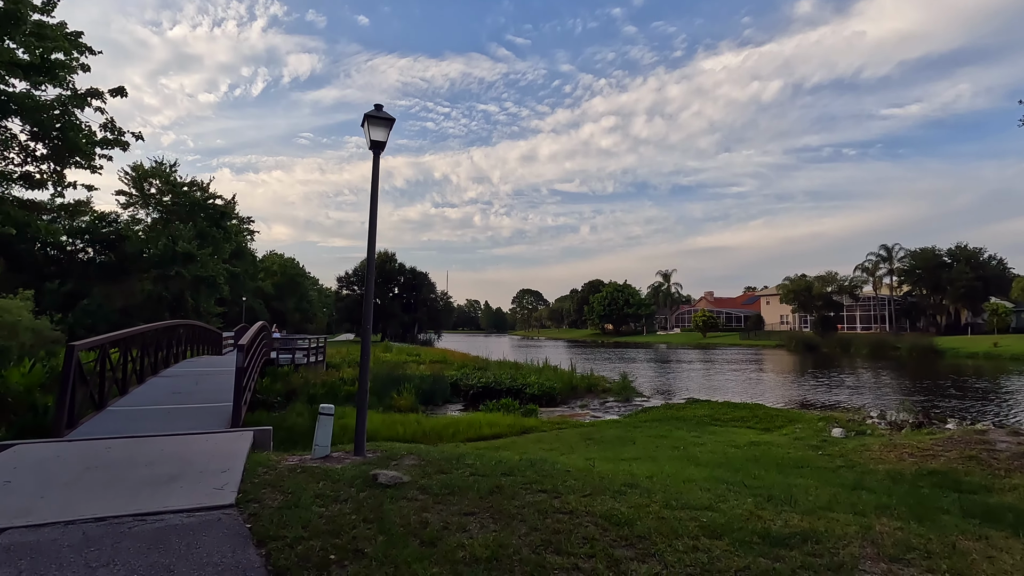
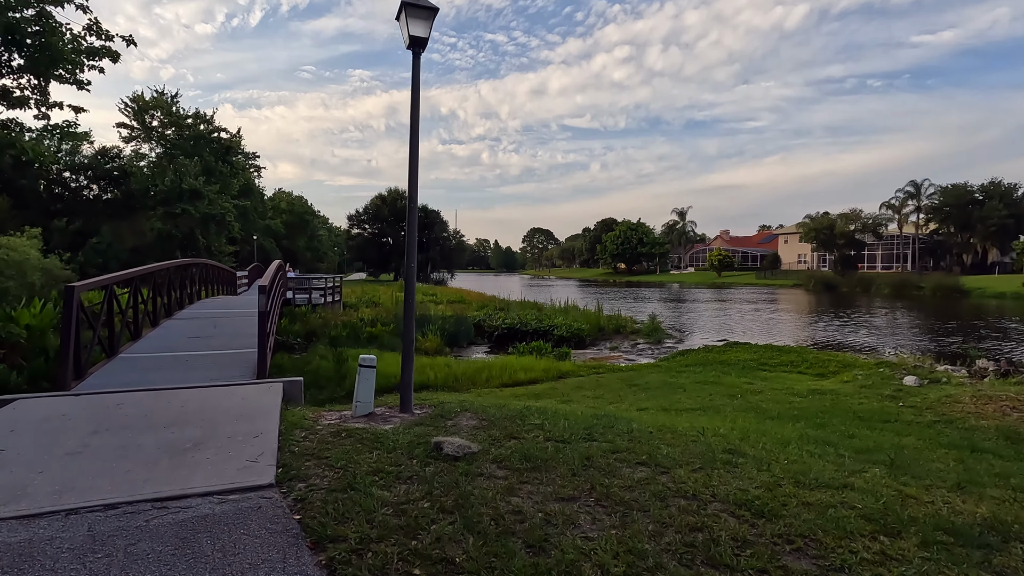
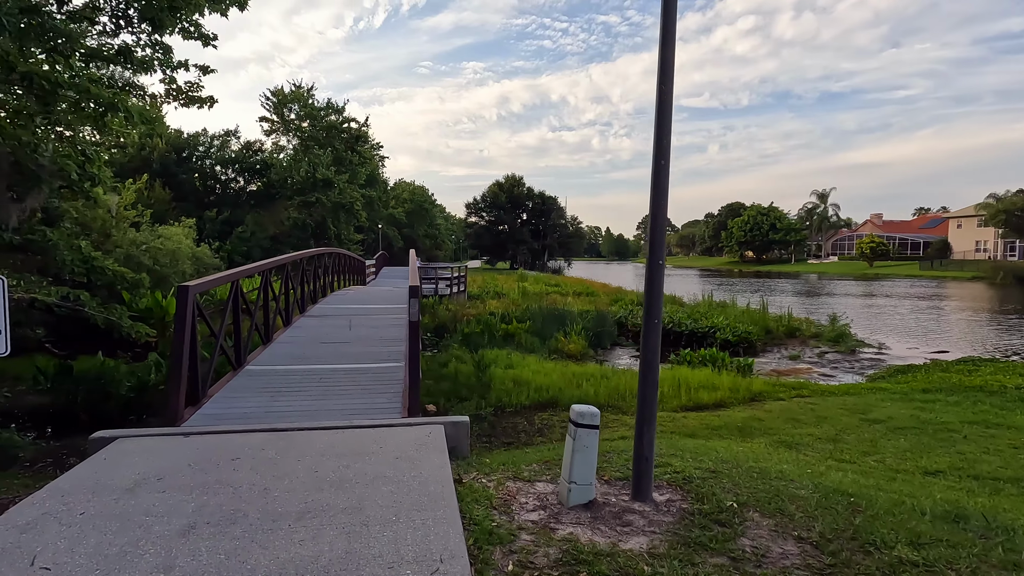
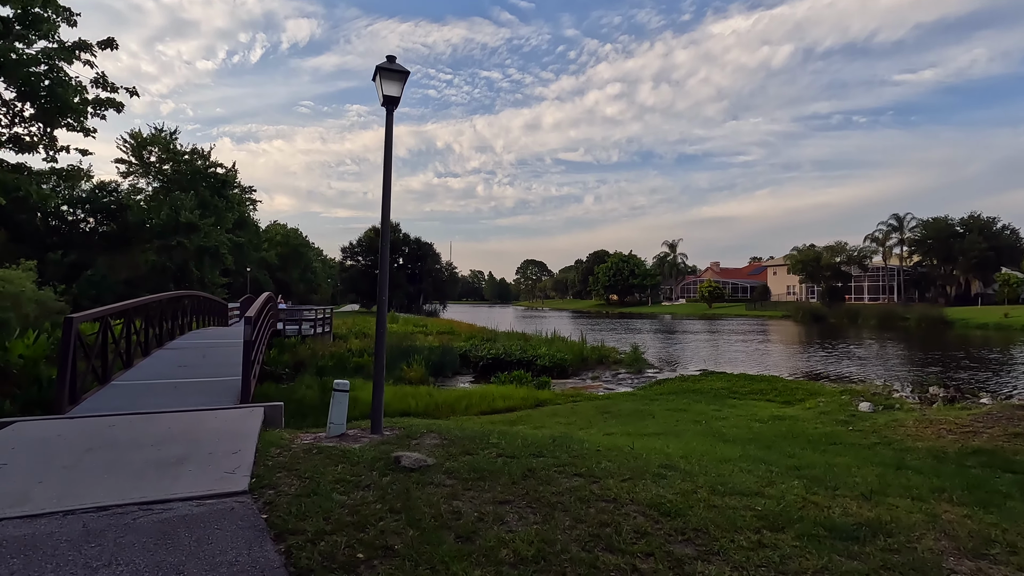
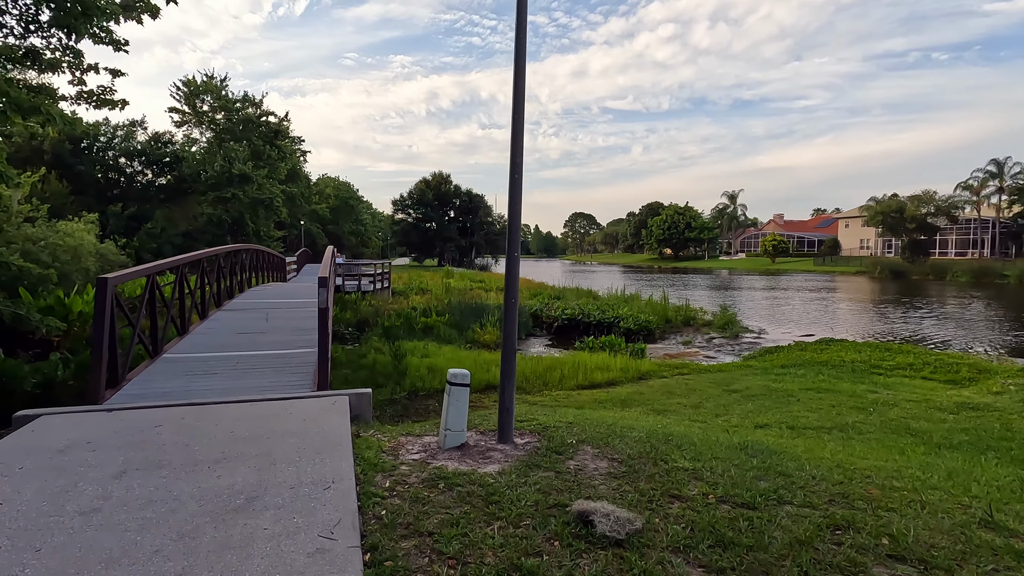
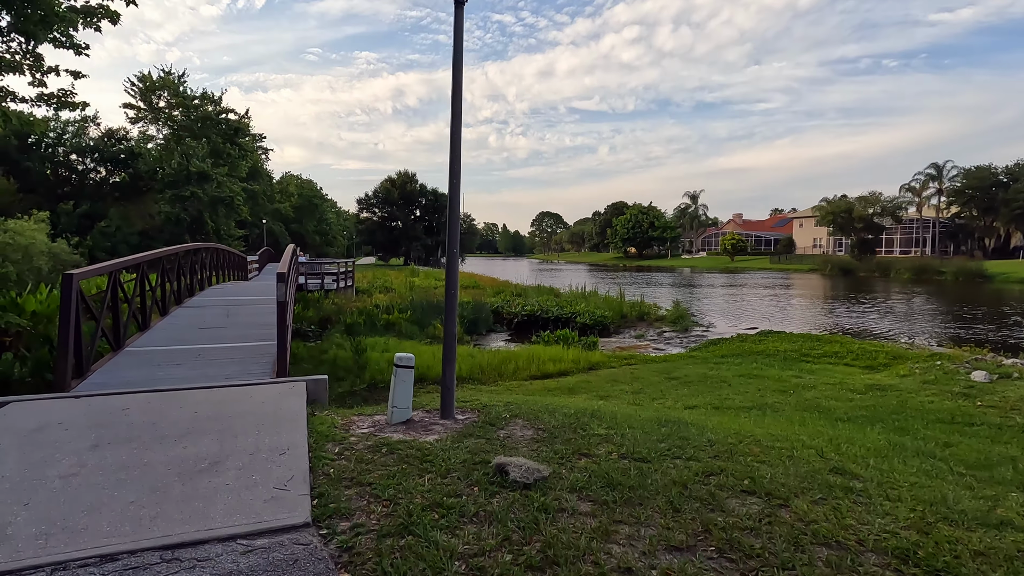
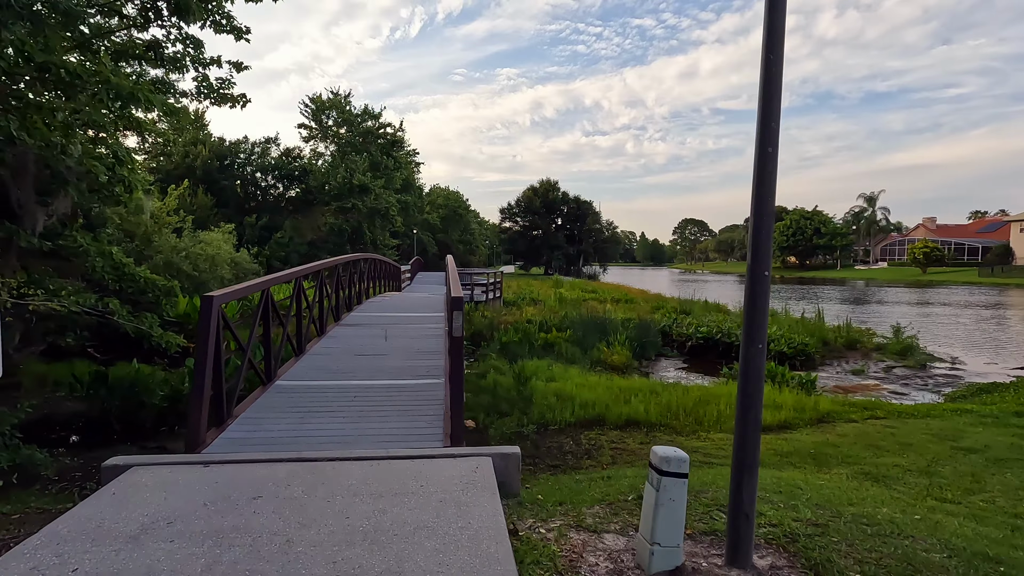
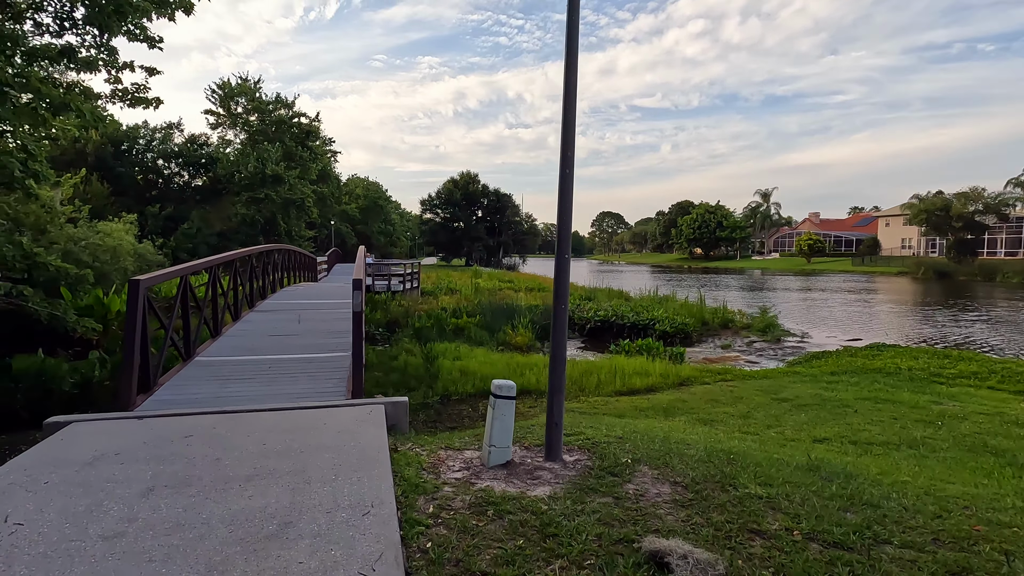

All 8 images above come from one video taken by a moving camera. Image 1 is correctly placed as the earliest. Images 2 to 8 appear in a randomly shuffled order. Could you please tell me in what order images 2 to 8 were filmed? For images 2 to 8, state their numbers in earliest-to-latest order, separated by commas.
4, 2, 6, 5, 8, 3, 7
